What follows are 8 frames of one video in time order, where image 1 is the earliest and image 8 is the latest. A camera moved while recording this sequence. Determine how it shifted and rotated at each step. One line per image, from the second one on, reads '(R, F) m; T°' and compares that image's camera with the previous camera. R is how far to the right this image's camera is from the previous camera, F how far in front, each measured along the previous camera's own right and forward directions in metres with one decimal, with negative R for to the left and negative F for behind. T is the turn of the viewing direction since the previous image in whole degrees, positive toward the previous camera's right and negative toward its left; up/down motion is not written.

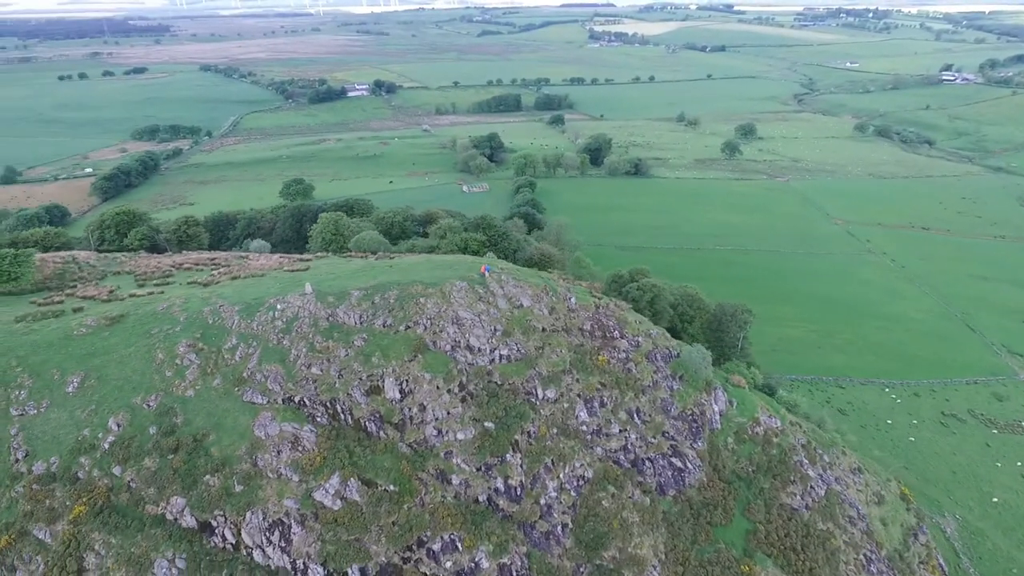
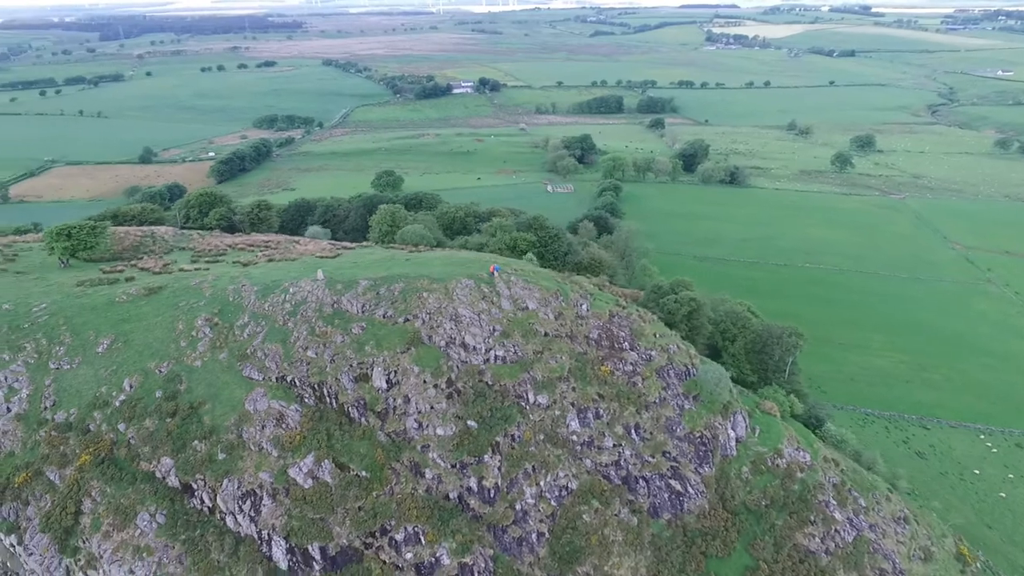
(+6.1, +0.7) m; -9°
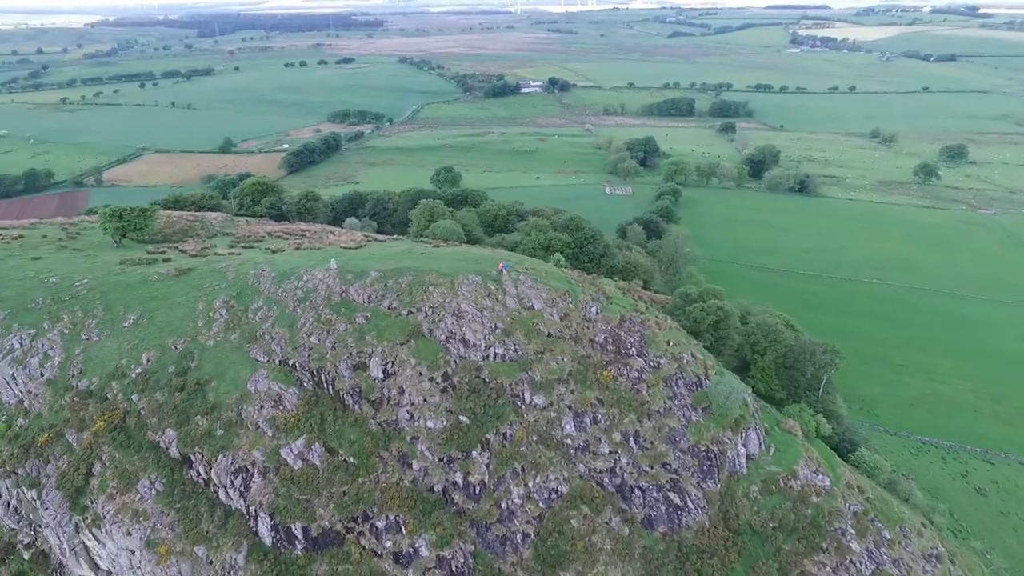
(+3.9, +0.3) m; -6°
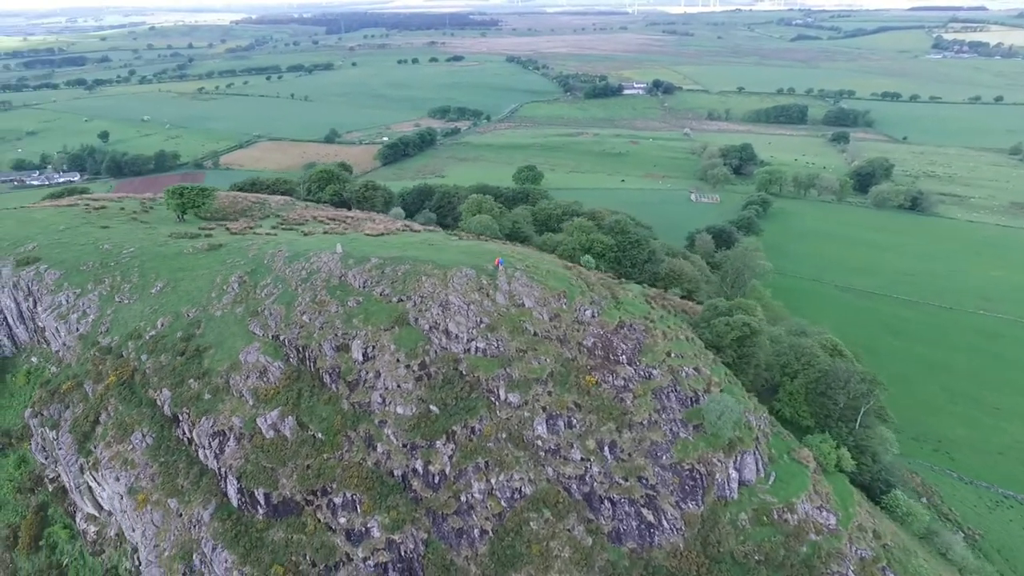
(+7.1, +0.7) m; -9°
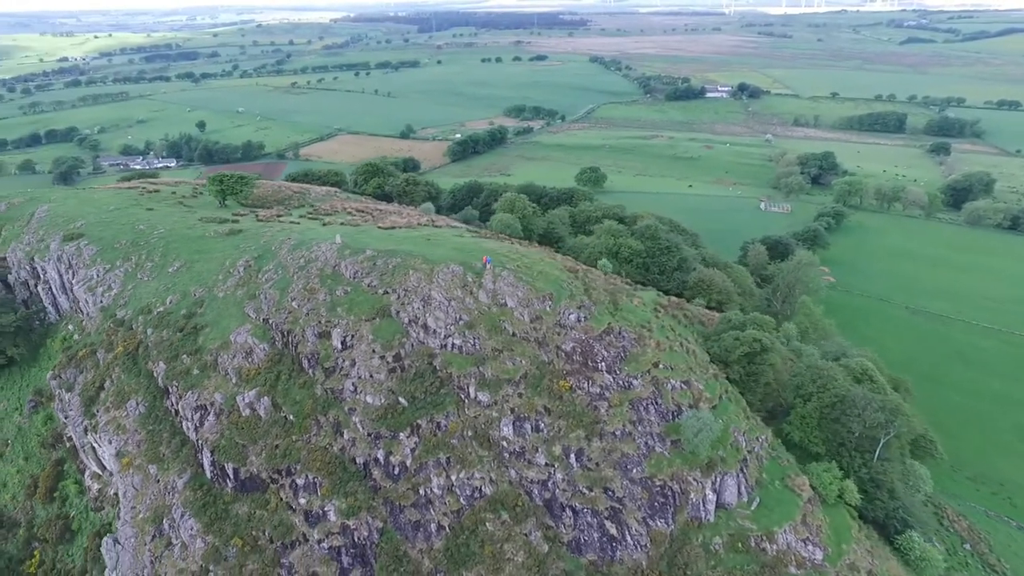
(+6.2, +0.6) m; -7°
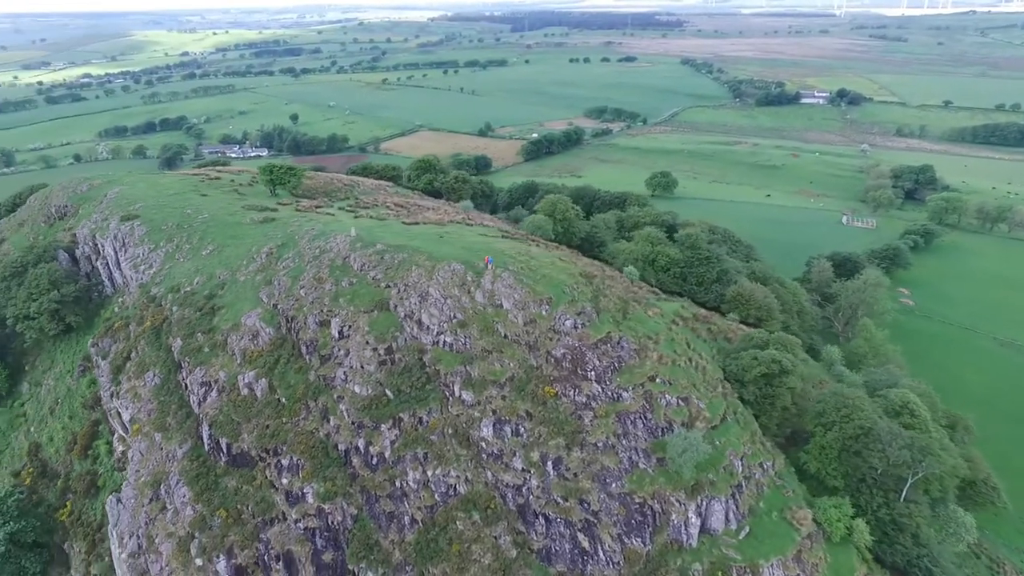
(+5.5, +0.5) m; -7°
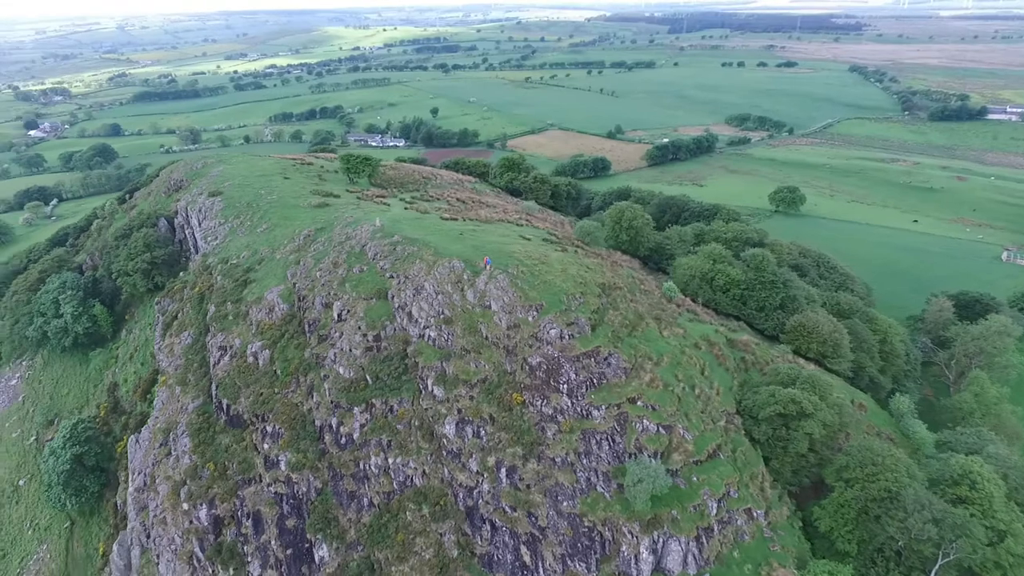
(+9.4, +1.3) m; -12°
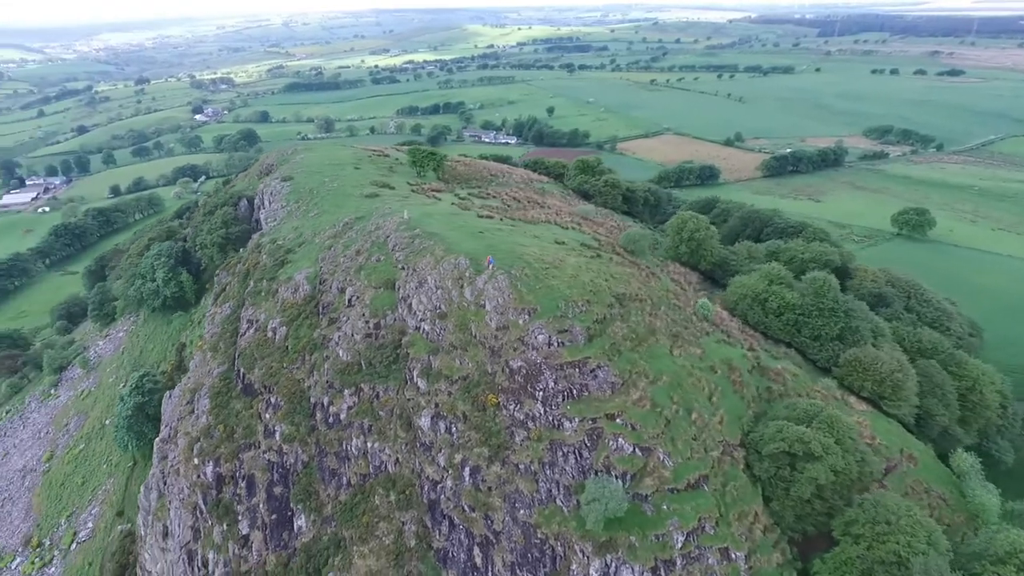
(+7.8, +0.9) m; -11°
